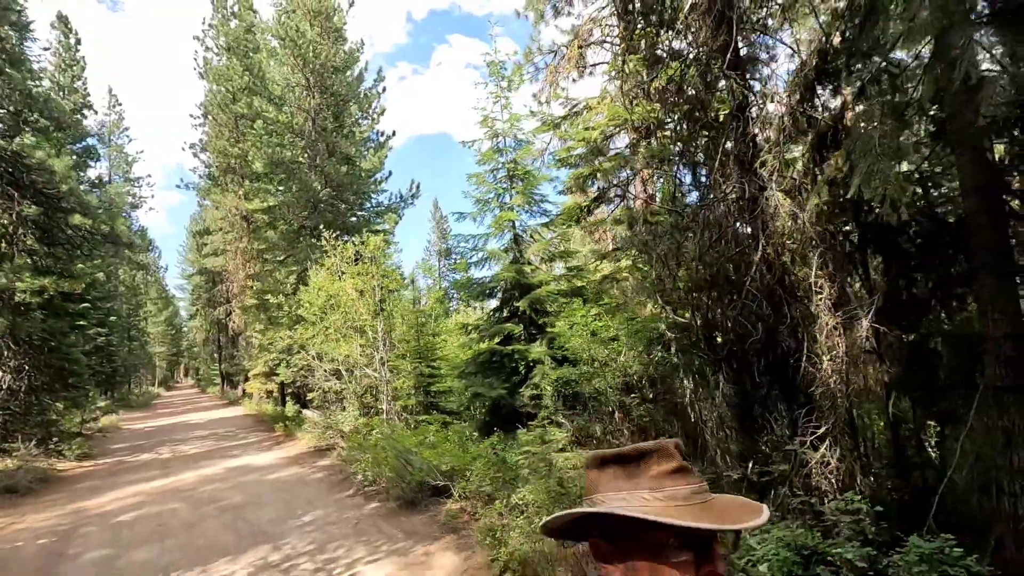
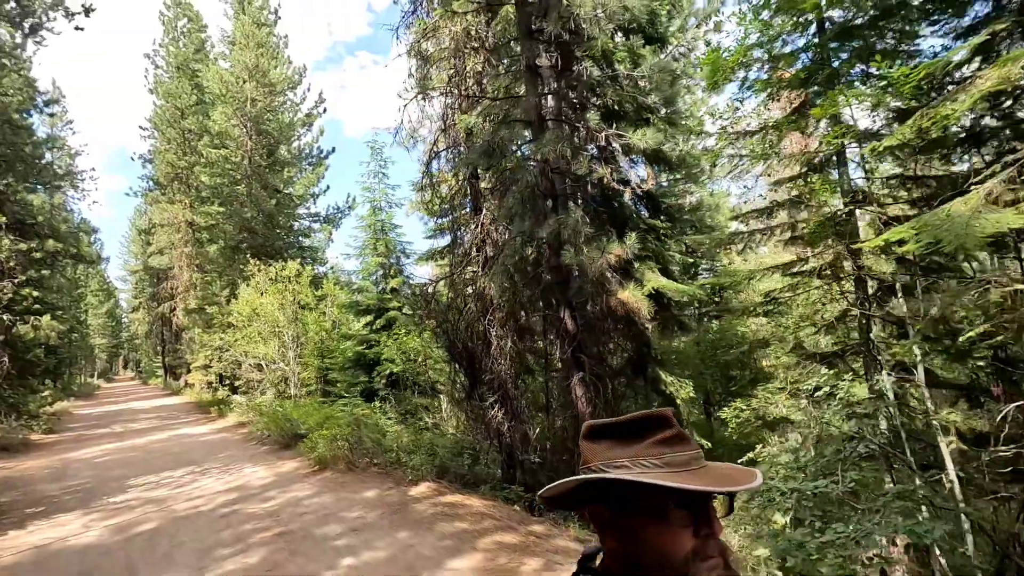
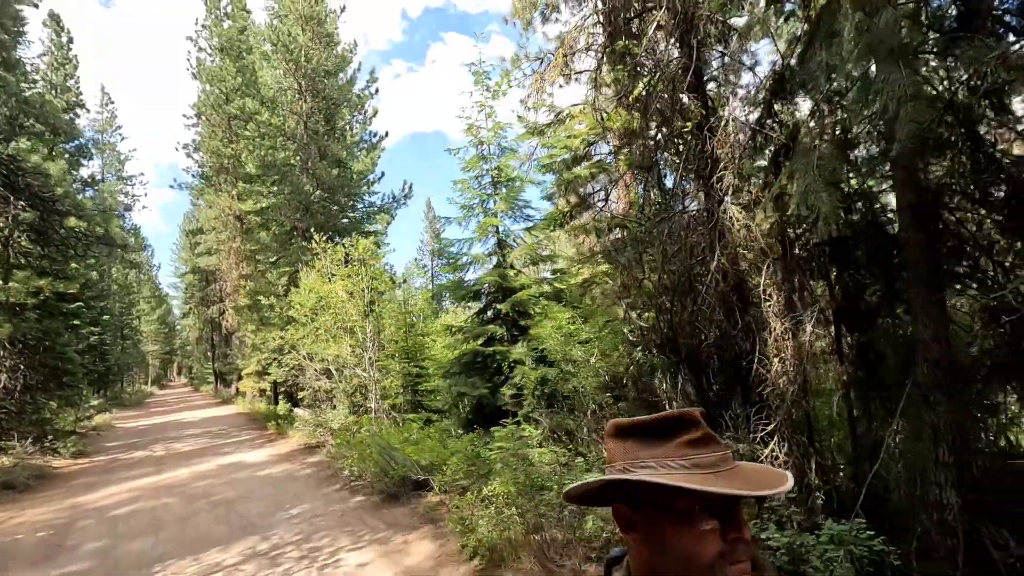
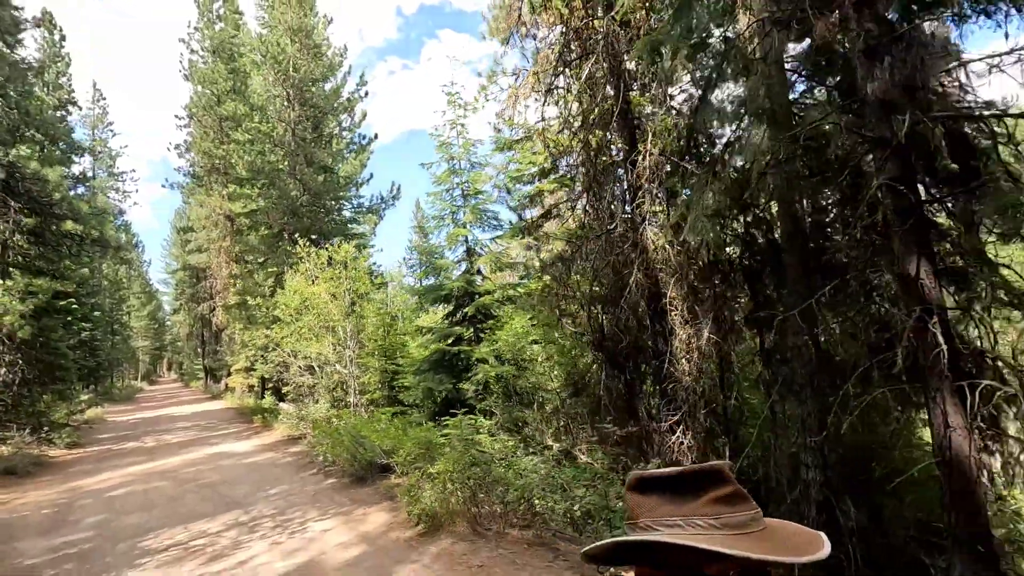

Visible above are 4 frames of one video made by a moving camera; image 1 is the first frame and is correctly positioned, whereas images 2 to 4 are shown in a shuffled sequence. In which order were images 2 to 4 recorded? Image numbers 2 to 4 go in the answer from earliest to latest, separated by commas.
3, 4, 2
